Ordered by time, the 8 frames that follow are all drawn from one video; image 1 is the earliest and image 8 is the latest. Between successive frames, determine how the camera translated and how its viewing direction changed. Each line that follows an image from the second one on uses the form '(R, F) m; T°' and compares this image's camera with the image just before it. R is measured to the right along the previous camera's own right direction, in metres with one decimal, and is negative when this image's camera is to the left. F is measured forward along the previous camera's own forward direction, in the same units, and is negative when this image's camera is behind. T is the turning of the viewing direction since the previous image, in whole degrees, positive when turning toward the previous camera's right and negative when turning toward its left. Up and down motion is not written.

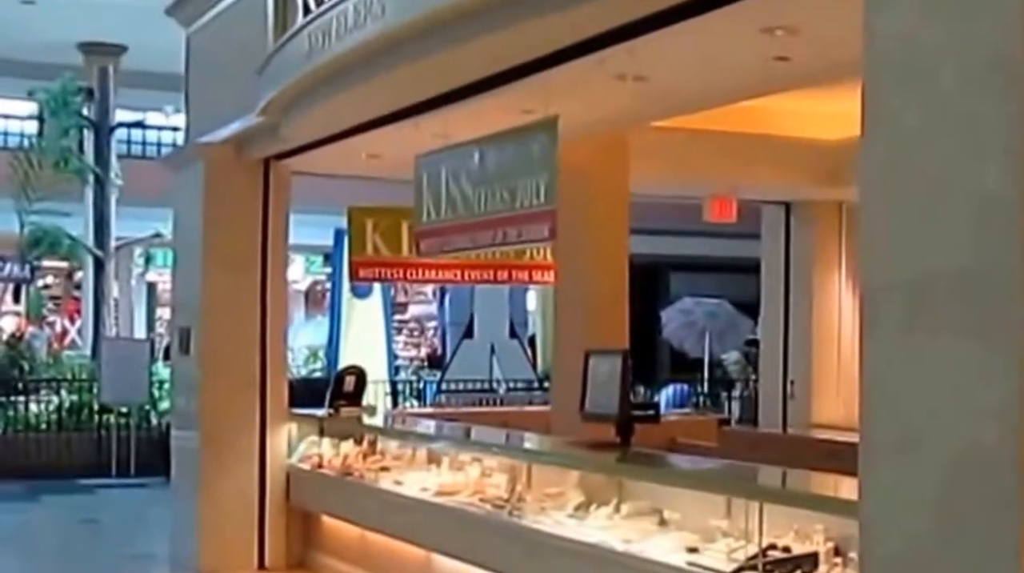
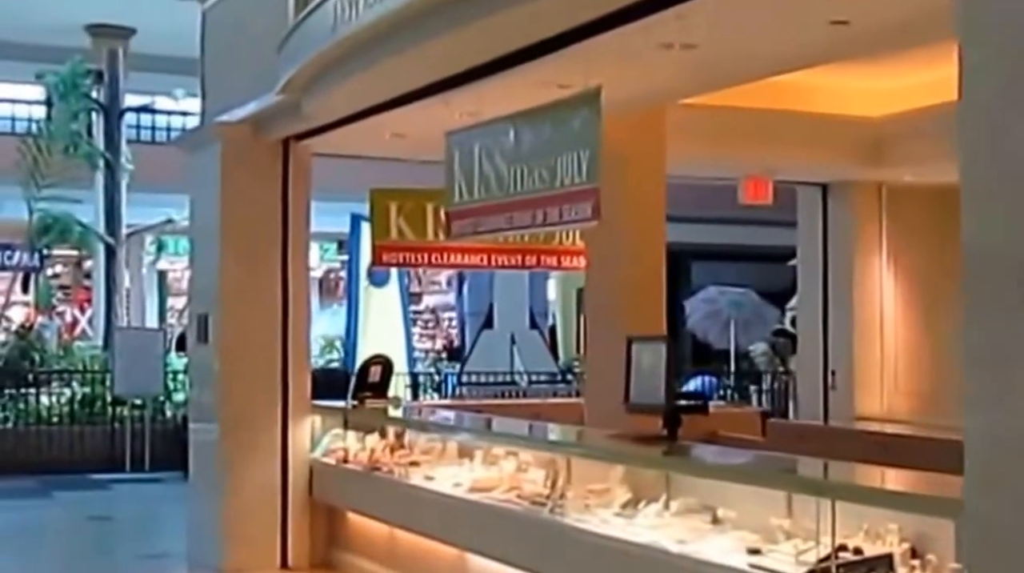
(-0.1, +0.4) m; 0°
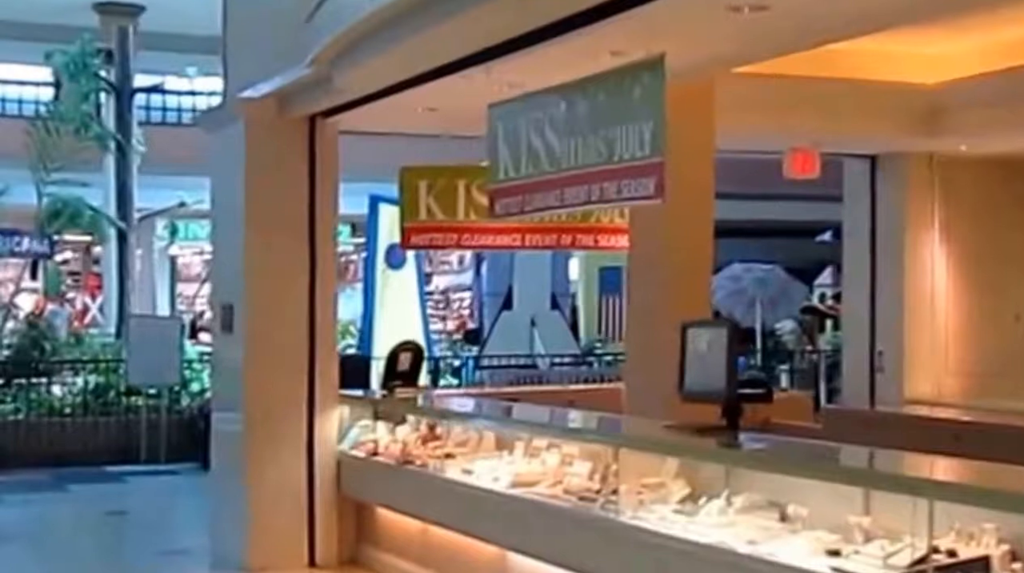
(-0.2, +0.5) m; 0°
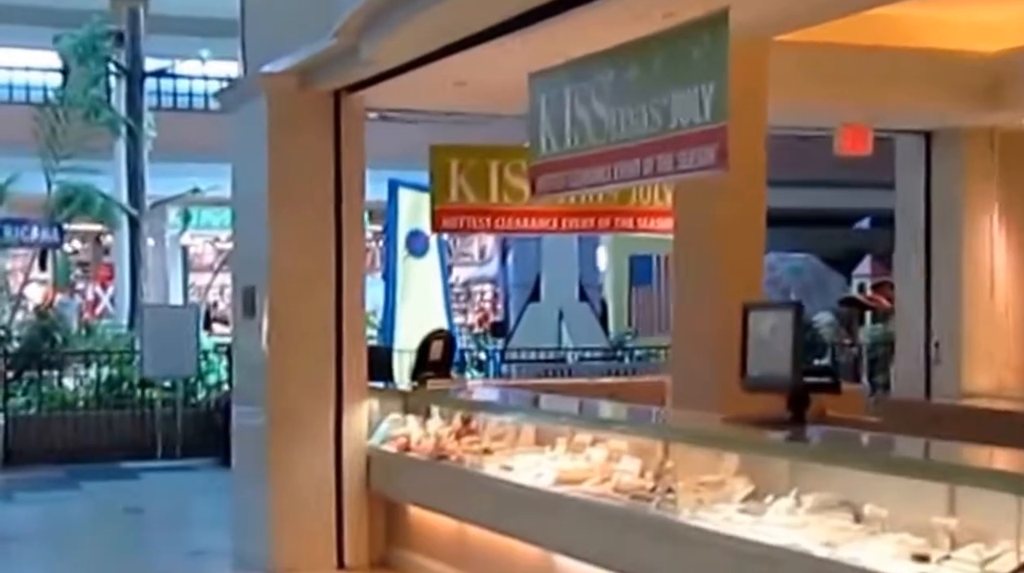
(-0.1, +0.4) m; 0°
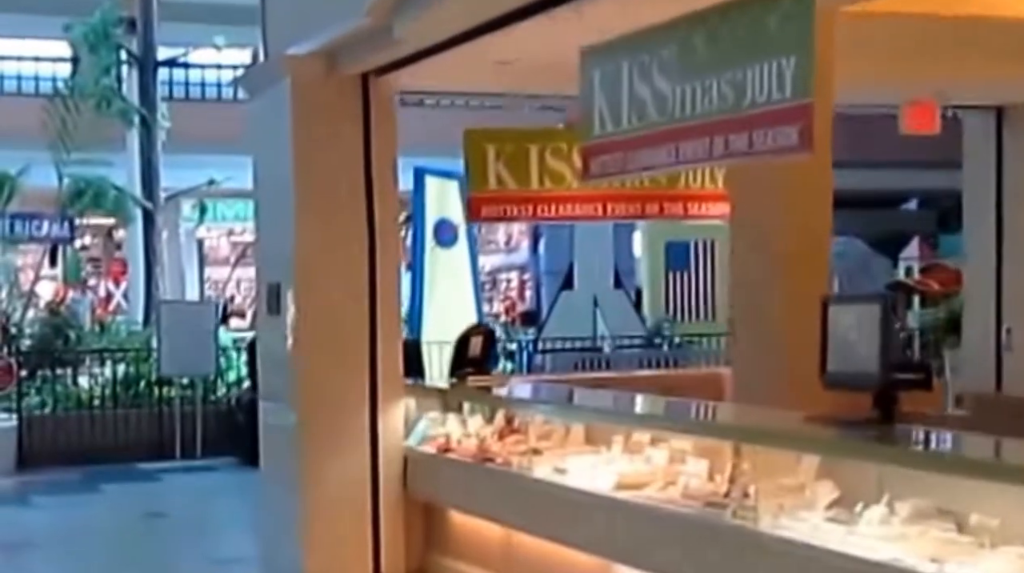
(-0.2, +0.5) m; 0°
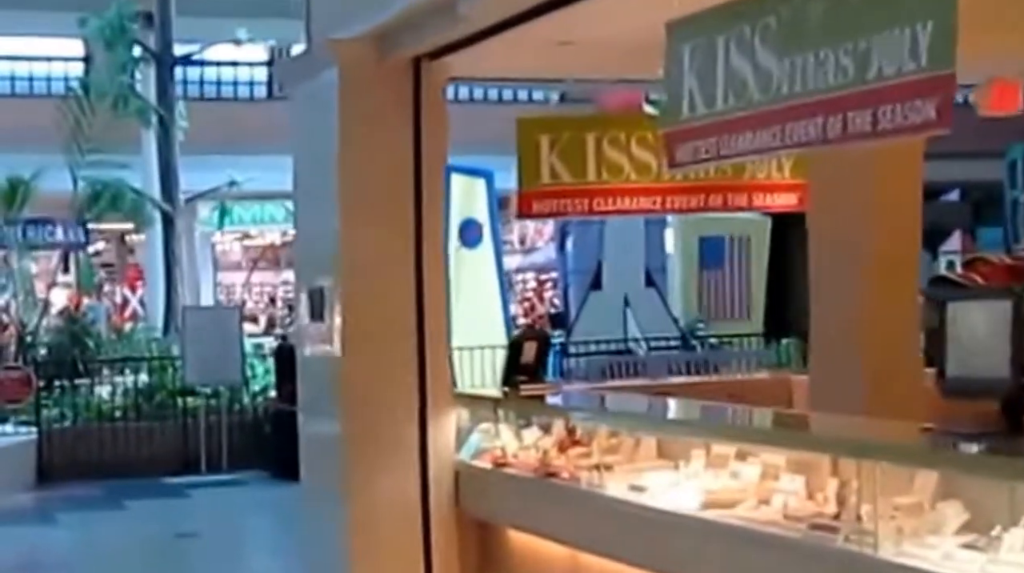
(-0.2, +0.6) m; 0°
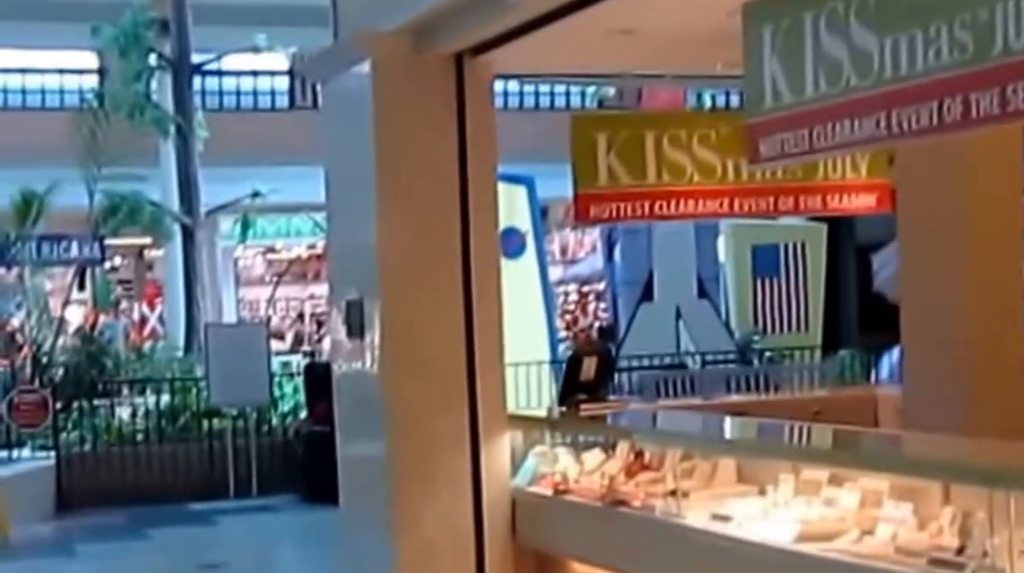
(-0.2, +0.6) m; 0°
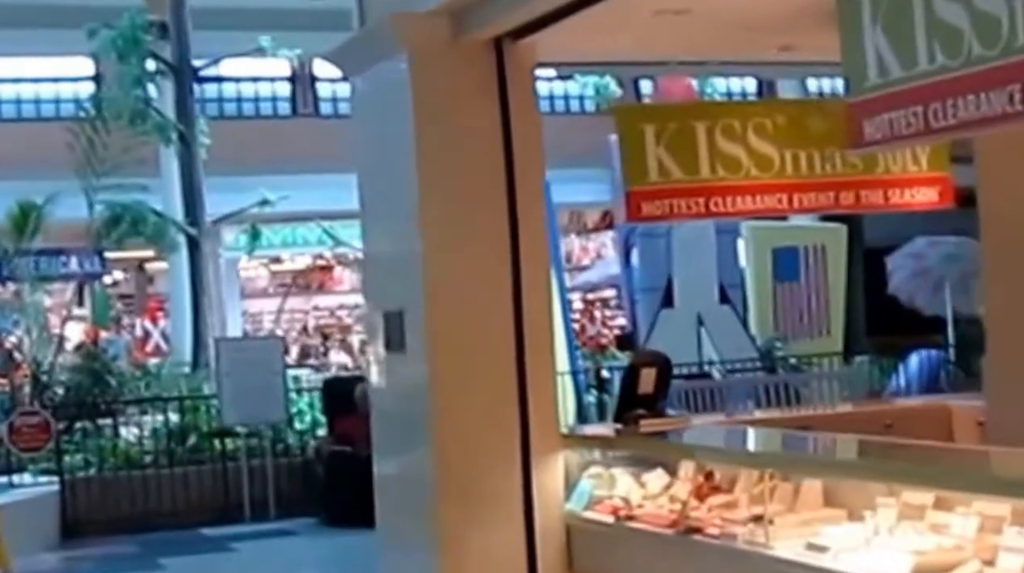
(-0.2, +0.6) m; 0°
